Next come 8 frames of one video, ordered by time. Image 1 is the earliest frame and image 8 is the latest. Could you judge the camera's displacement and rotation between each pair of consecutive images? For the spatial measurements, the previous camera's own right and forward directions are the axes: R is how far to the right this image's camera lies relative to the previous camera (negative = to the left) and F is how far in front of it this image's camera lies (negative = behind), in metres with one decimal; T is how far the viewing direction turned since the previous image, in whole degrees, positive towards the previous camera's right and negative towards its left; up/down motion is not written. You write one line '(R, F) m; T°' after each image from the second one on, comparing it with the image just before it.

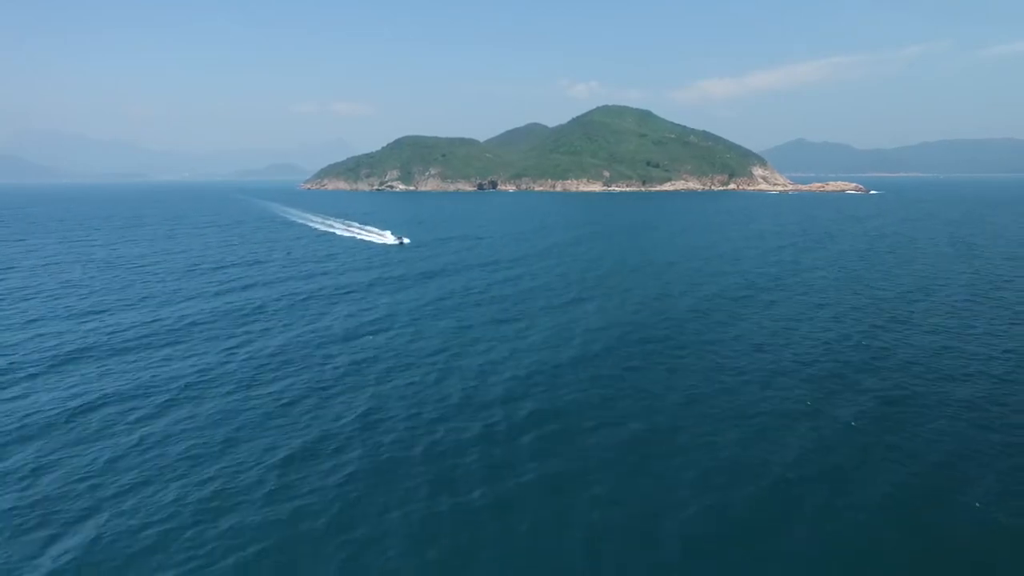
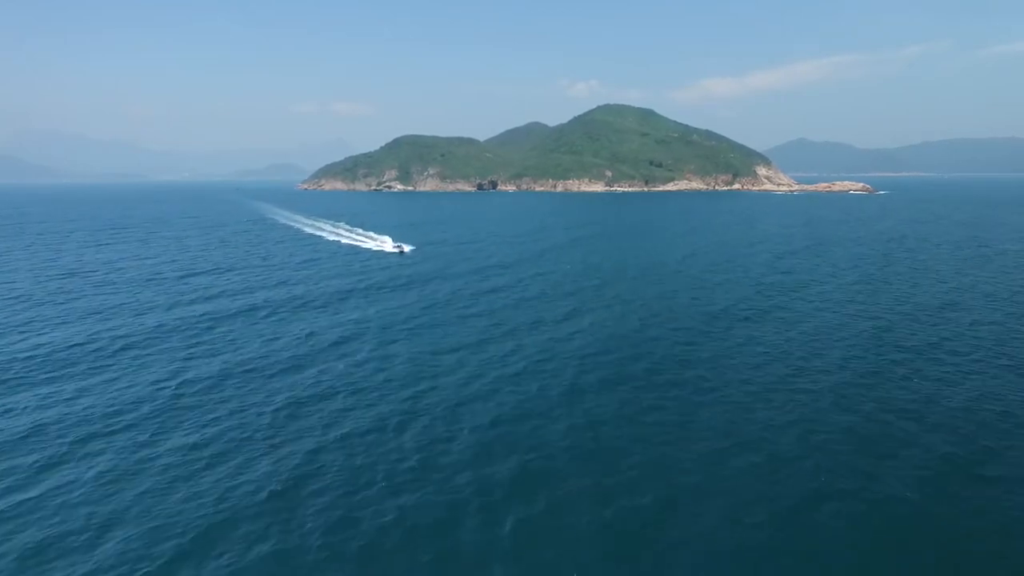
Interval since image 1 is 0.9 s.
(+1.4, +9.7) m; 0°
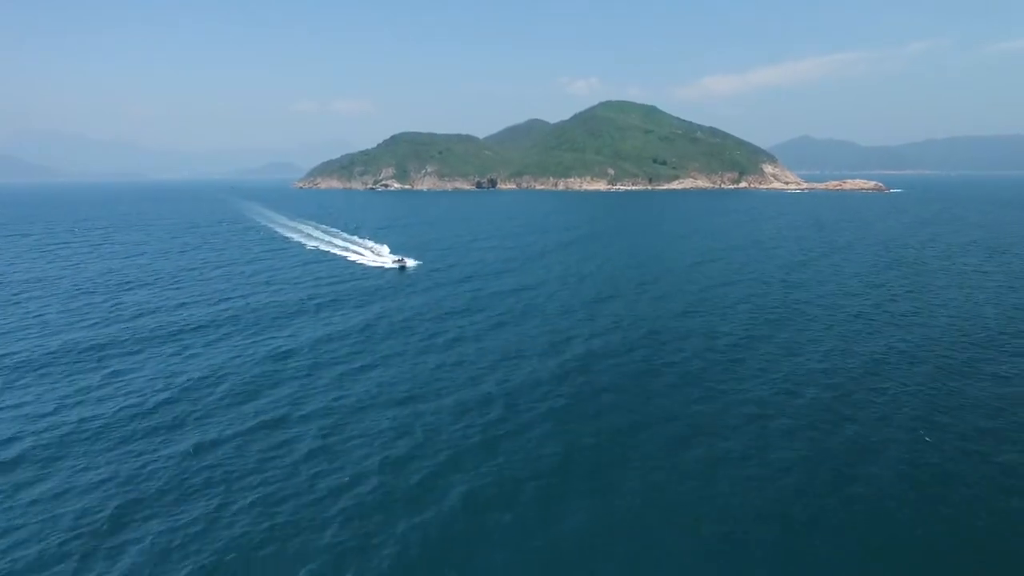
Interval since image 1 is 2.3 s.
(+2.3, +15.8) m; 0°
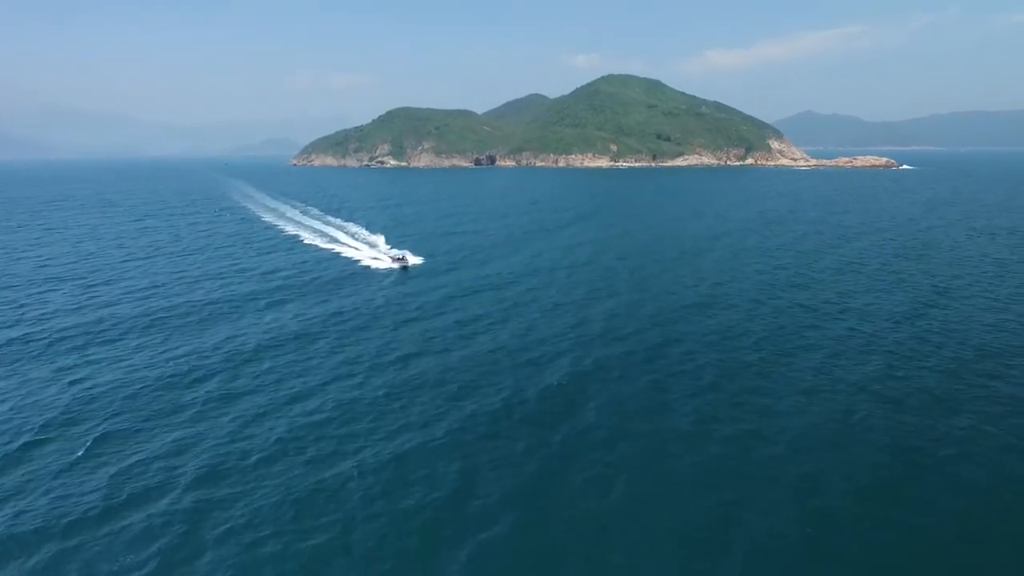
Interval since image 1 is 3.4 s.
(+2.1, +13.2) m; 0°
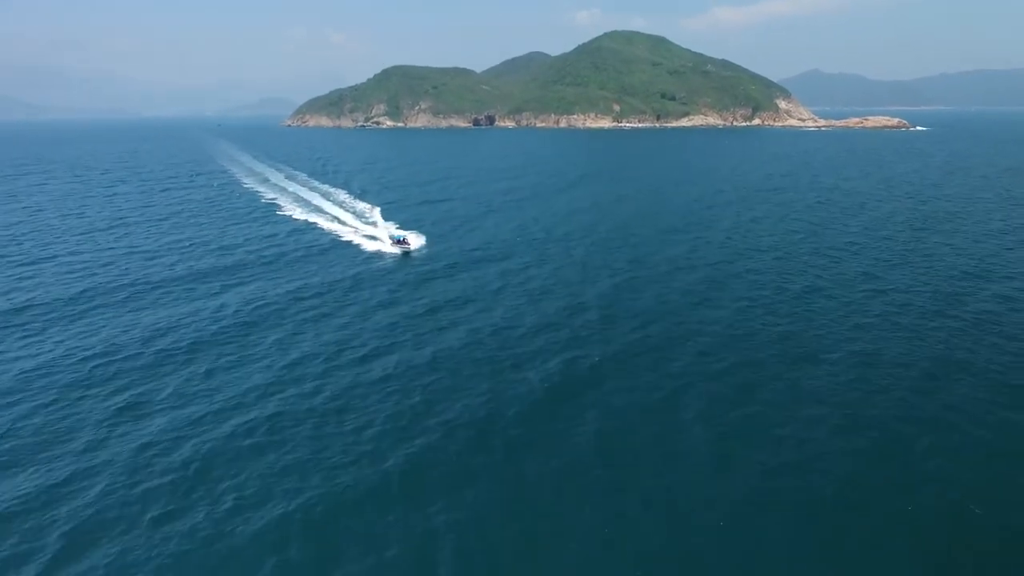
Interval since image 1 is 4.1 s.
(+1.3, +9.0) m; 0°
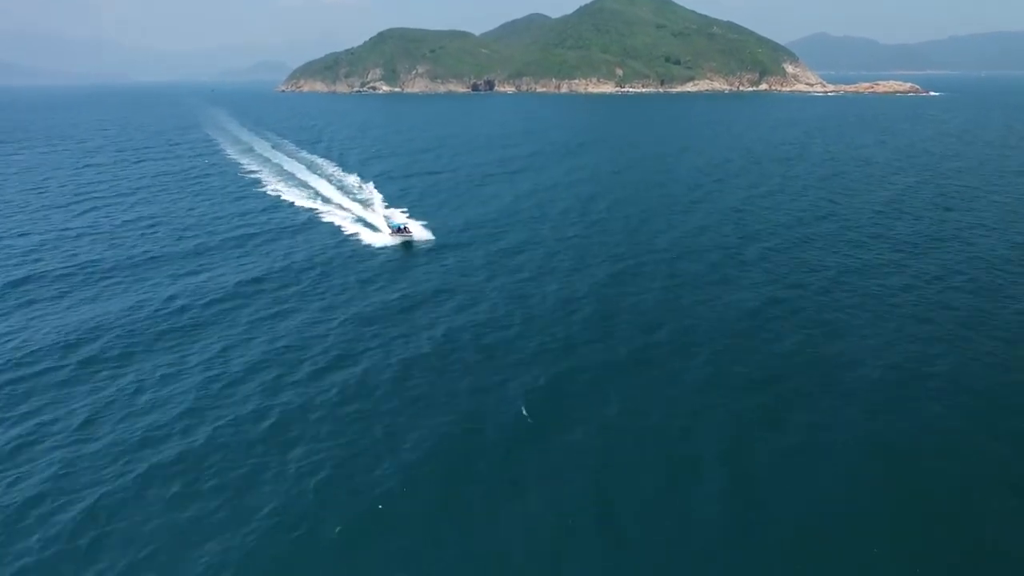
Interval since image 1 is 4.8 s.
(+1.1, +7.4) m; 0°
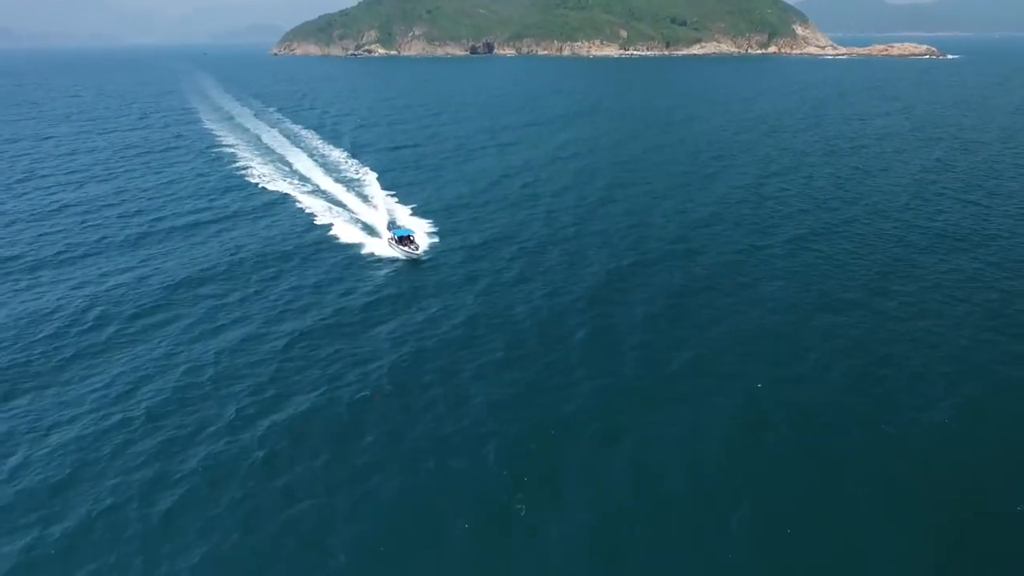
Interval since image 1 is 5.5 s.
(+1.2, +8.9) m; 0°
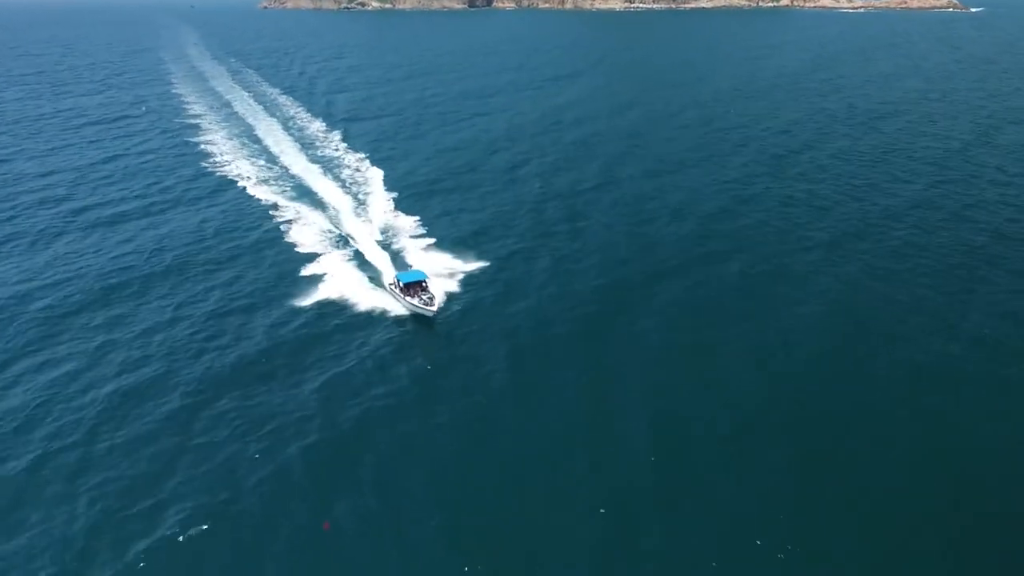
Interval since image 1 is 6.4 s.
(+1.3, +10.1) m; 0°
